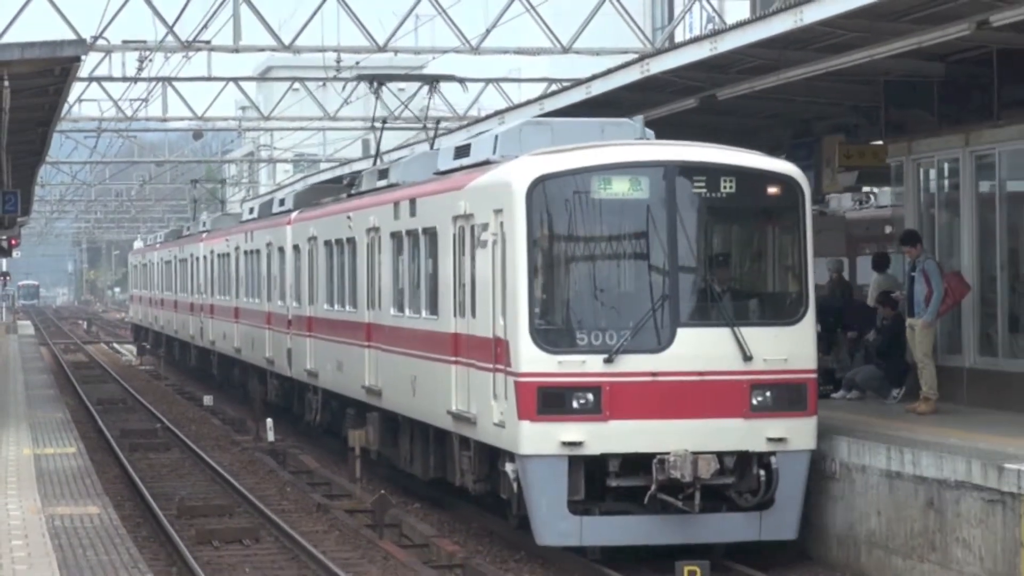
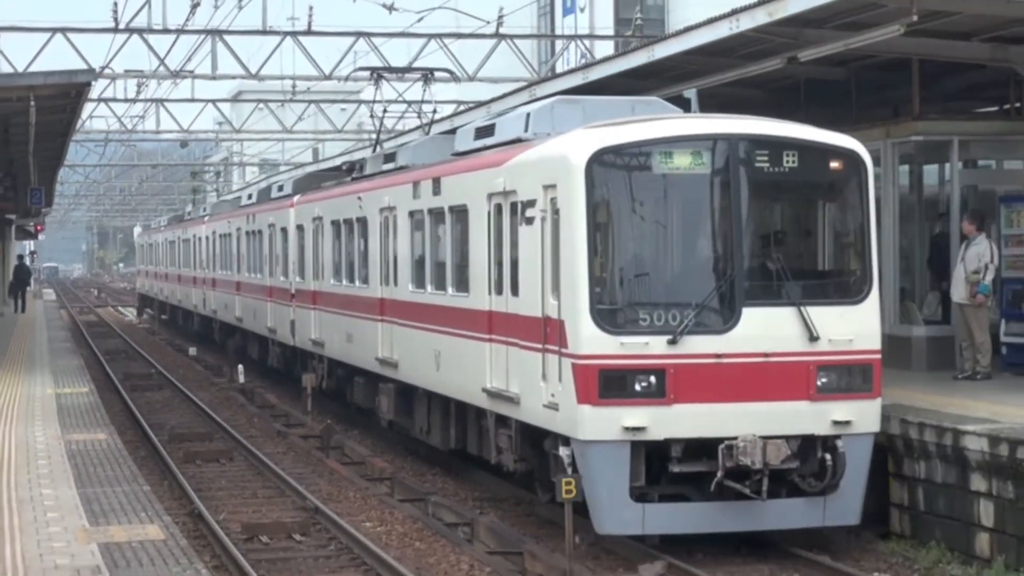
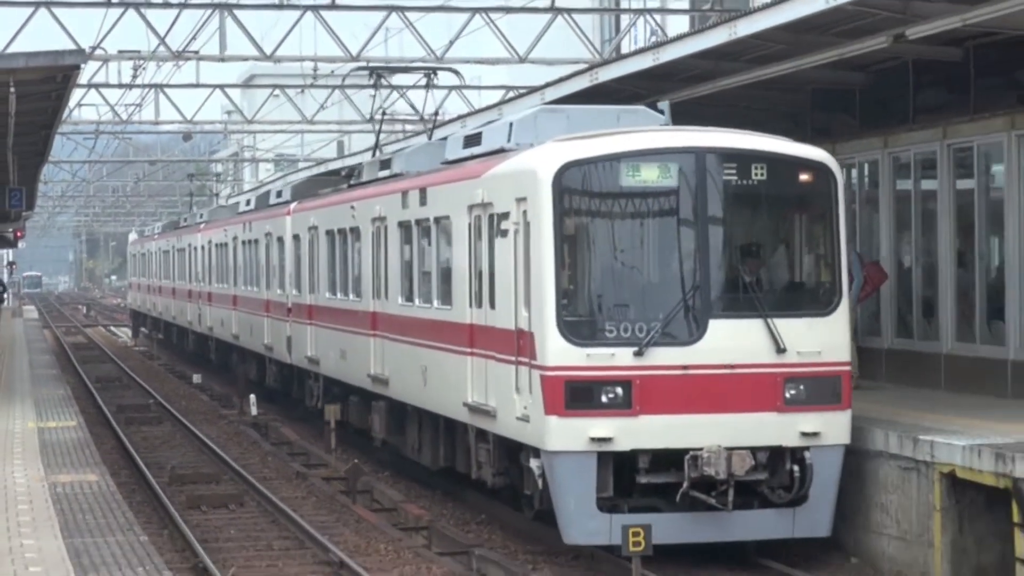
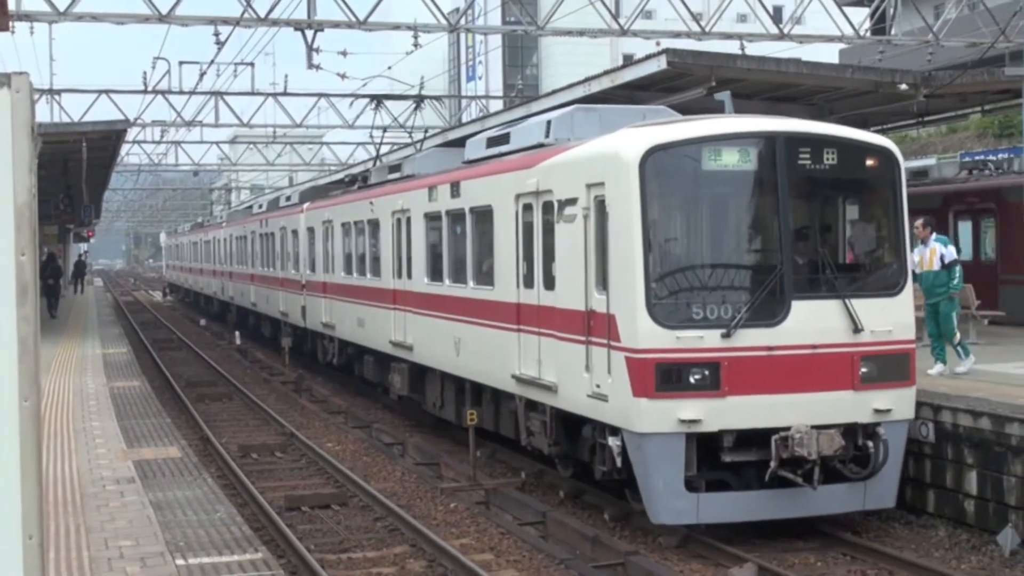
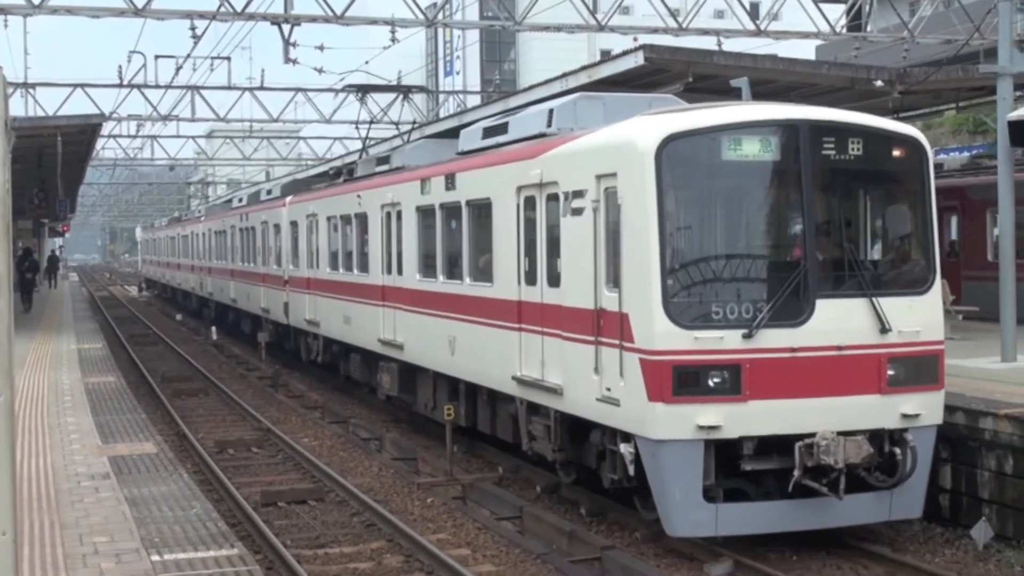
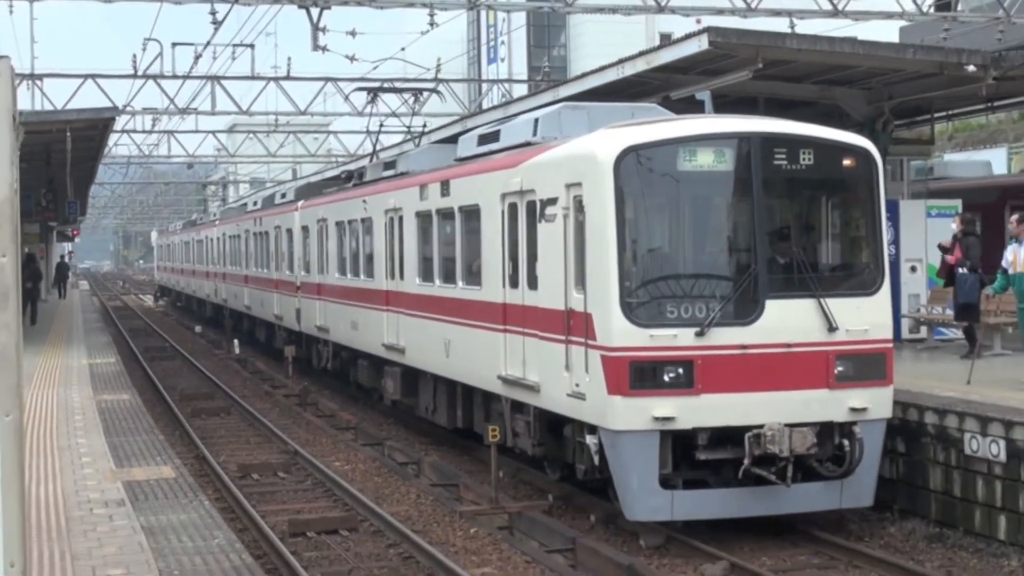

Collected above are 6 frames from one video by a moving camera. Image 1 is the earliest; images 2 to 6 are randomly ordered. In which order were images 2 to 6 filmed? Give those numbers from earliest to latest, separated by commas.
3, 2, 6, 4, 5
